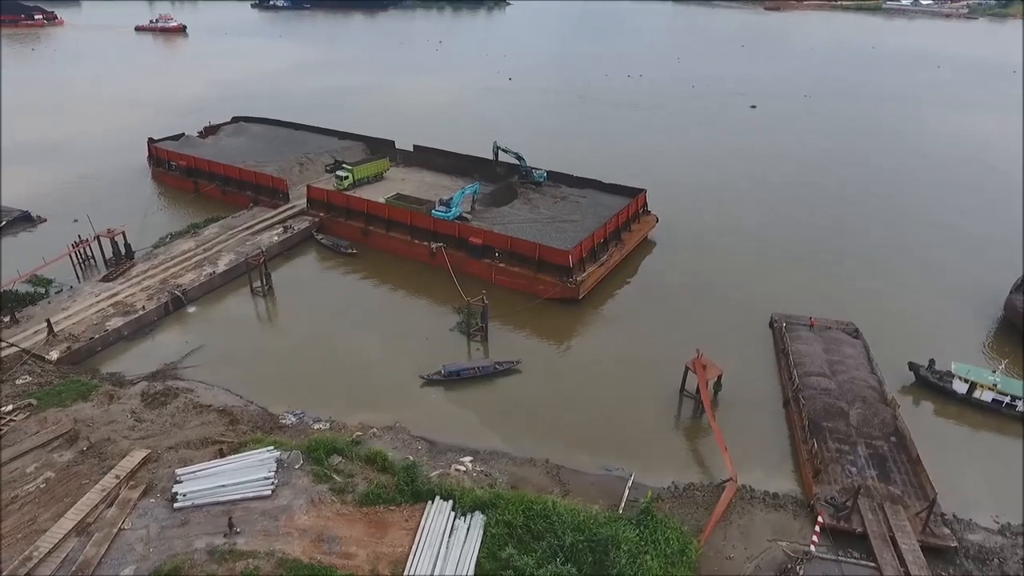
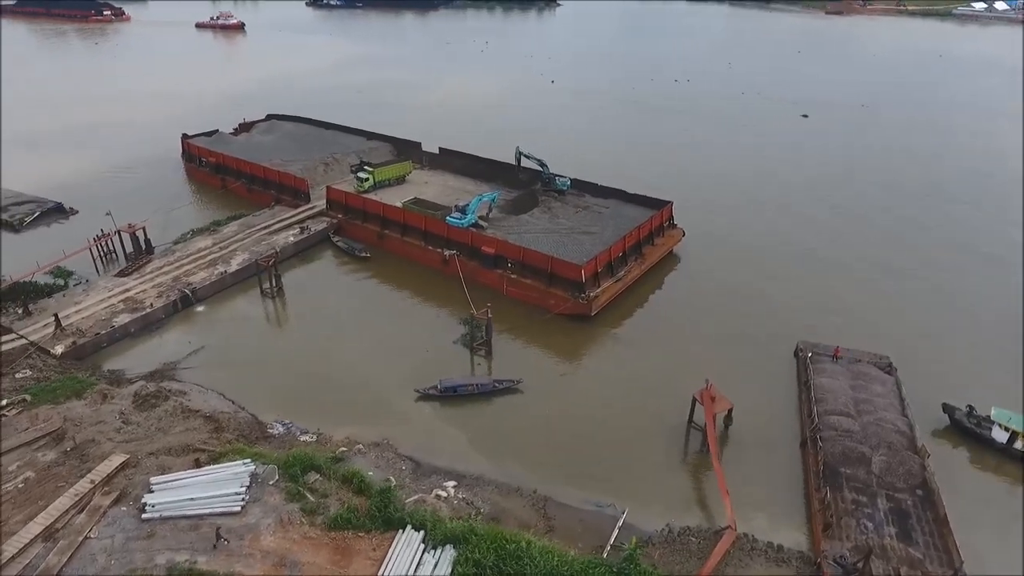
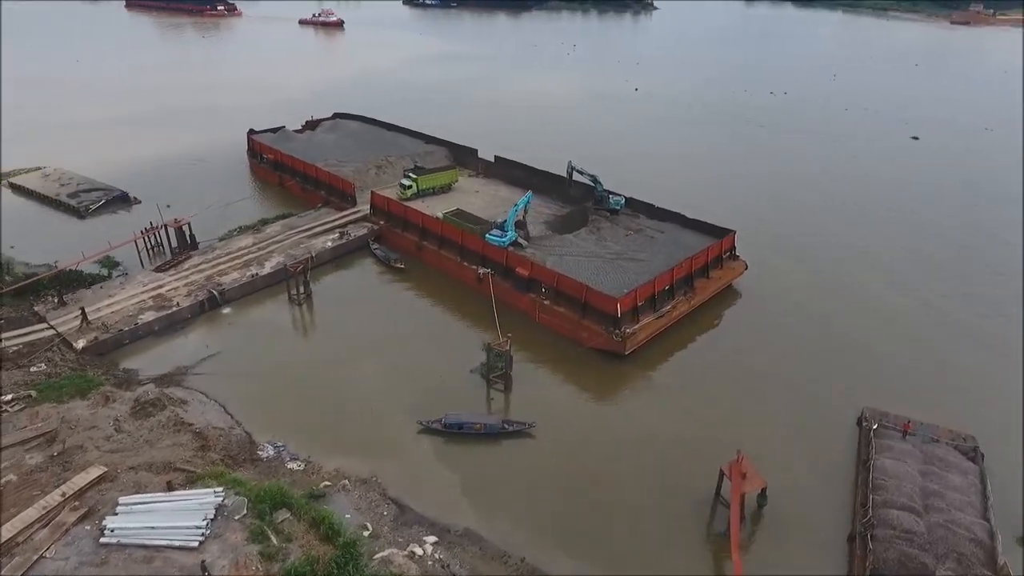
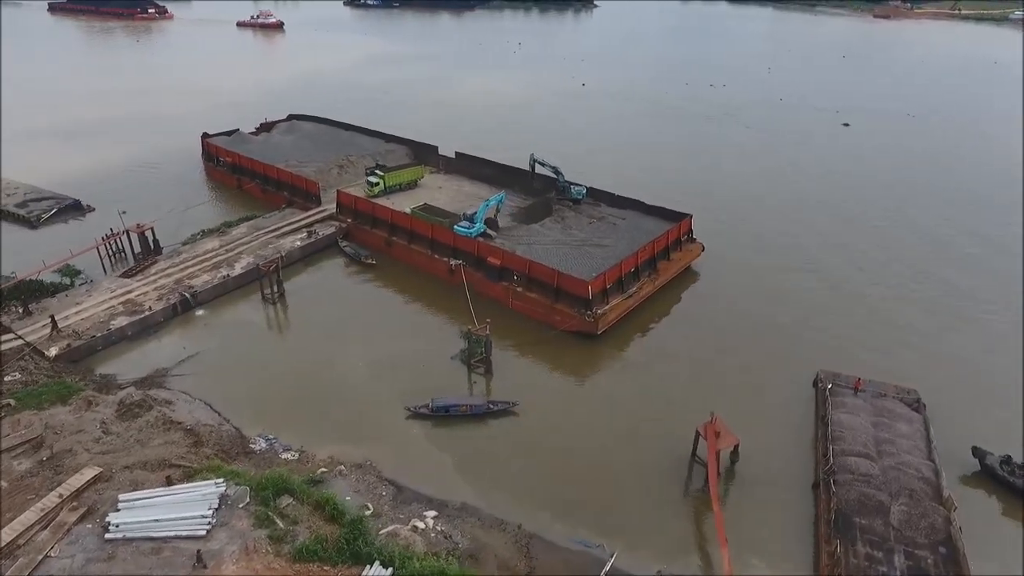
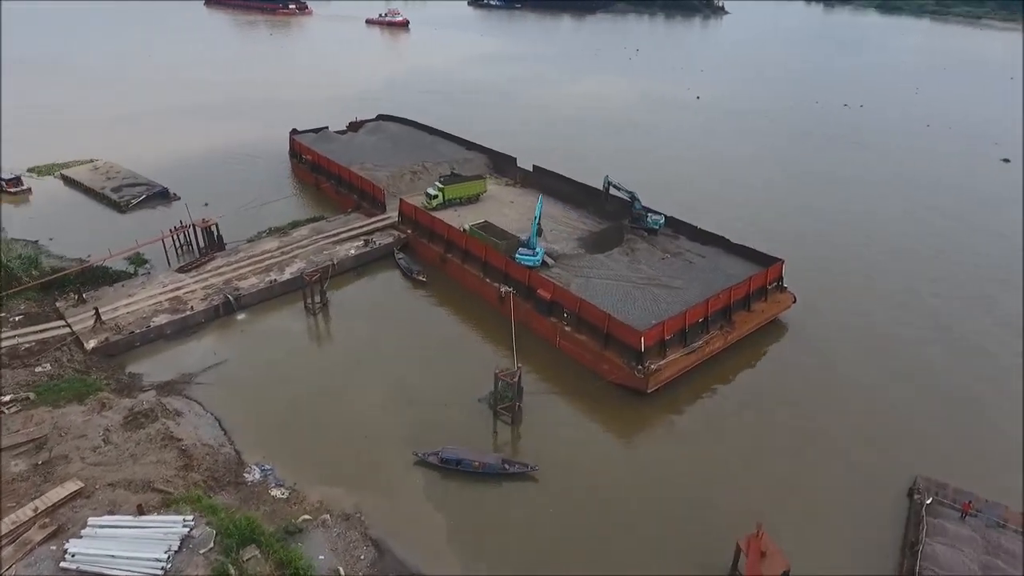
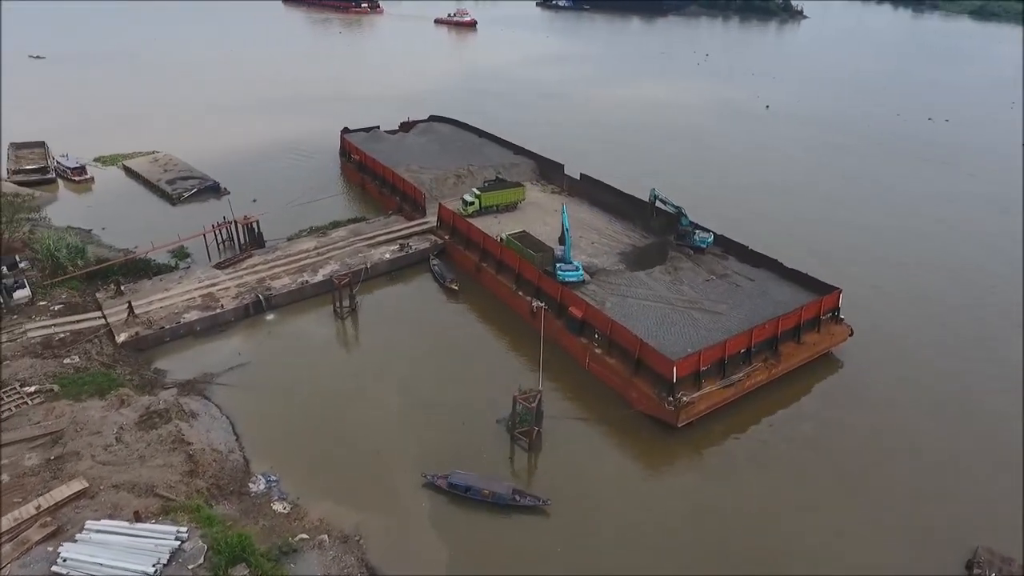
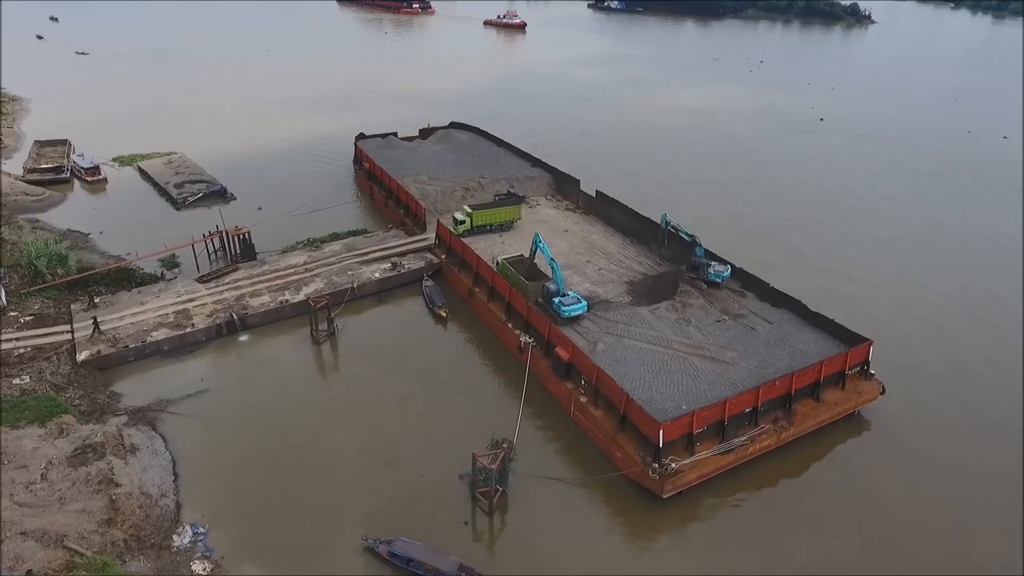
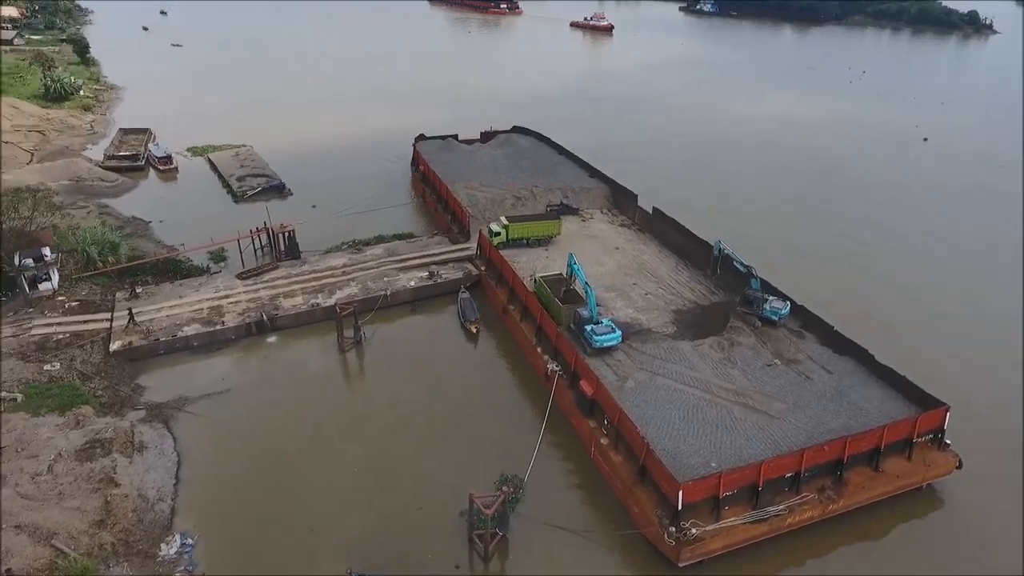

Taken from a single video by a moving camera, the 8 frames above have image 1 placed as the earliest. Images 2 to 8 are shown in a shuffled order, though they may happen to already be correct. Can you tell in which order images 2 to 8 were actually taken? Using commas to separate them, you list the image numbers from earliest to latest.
2, 4, 3, 5, 6, 7, 8
